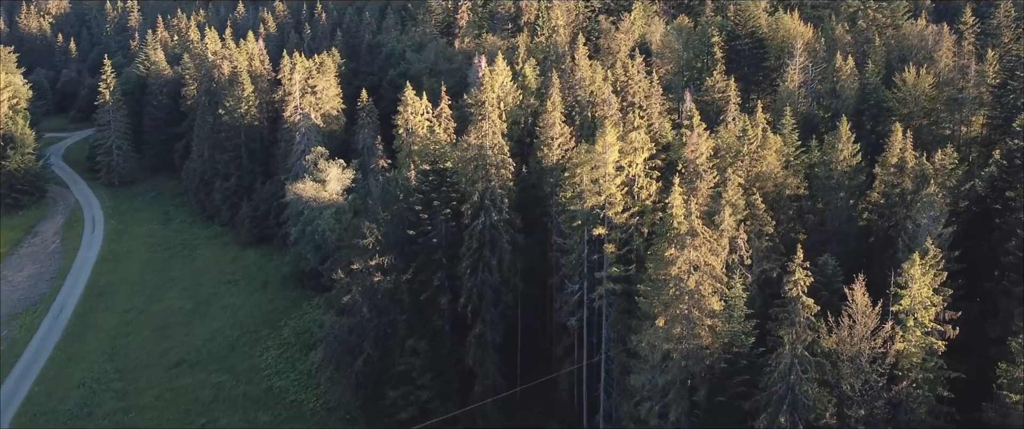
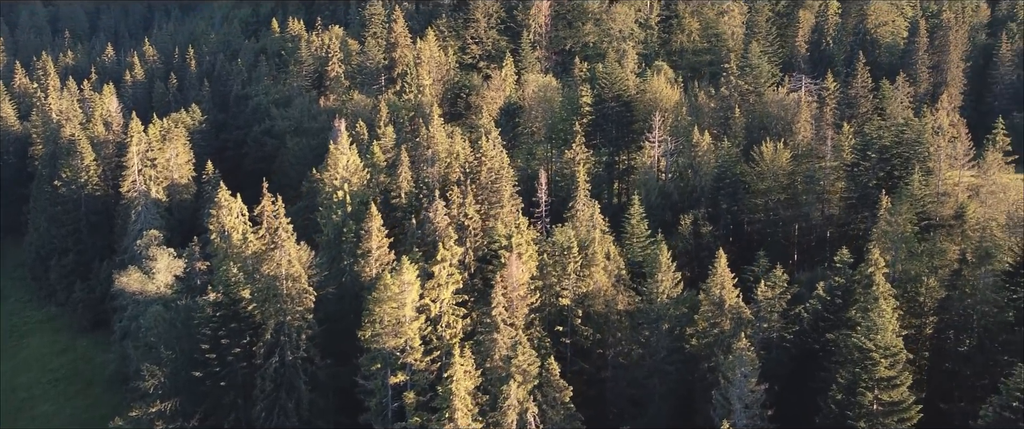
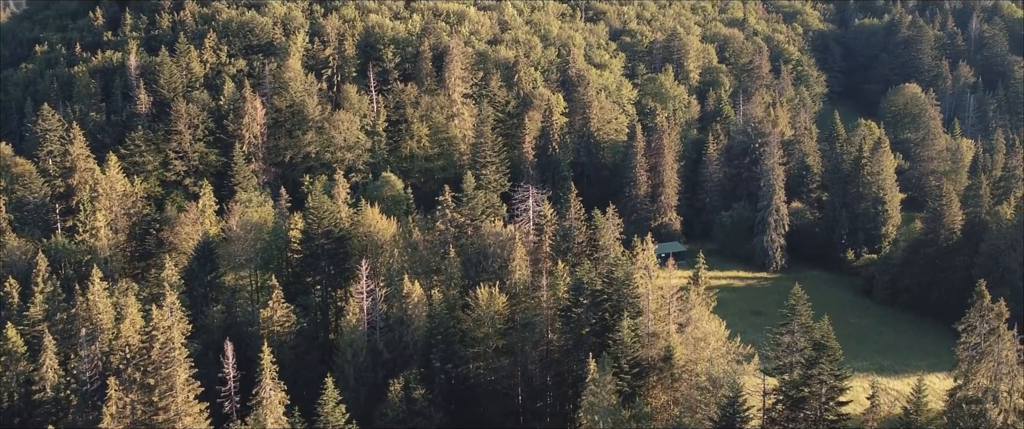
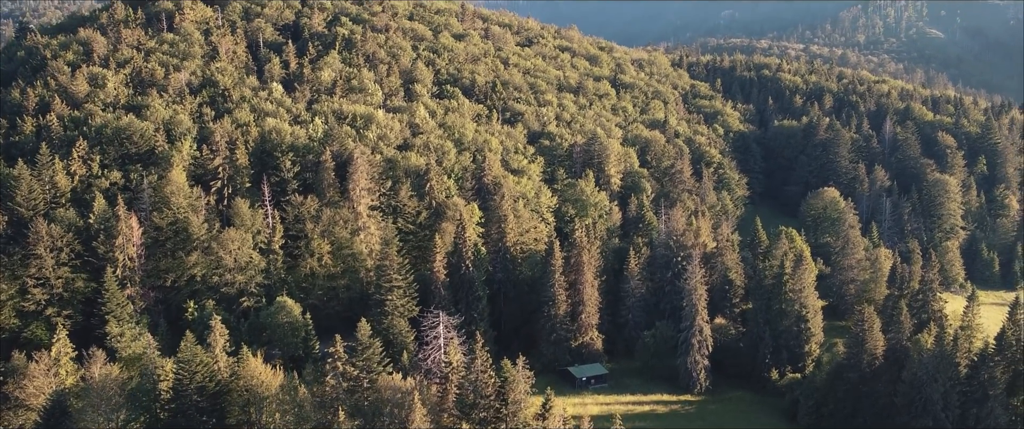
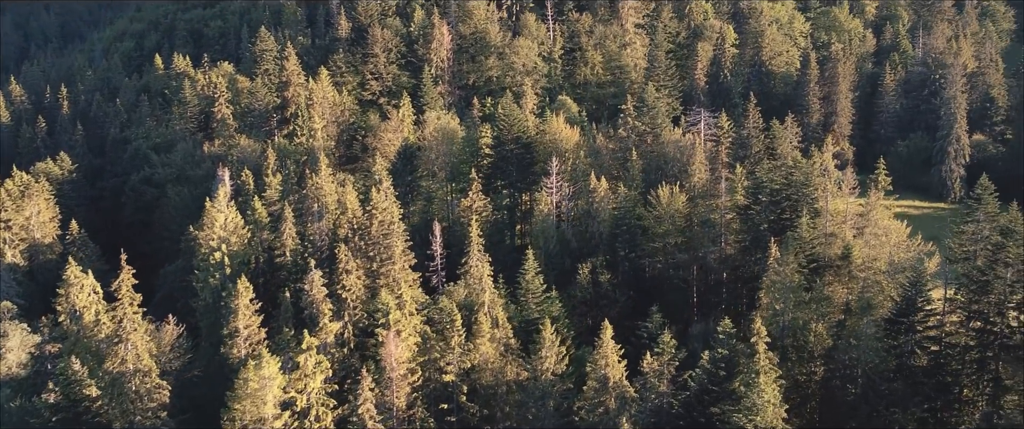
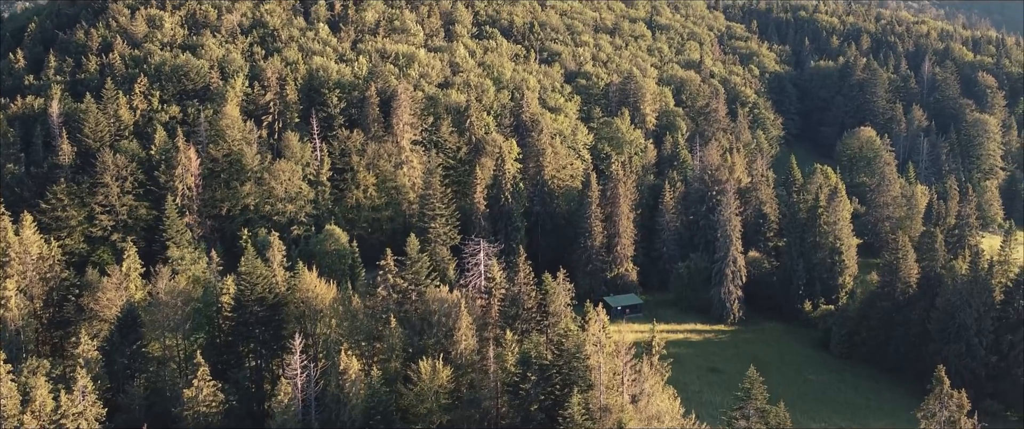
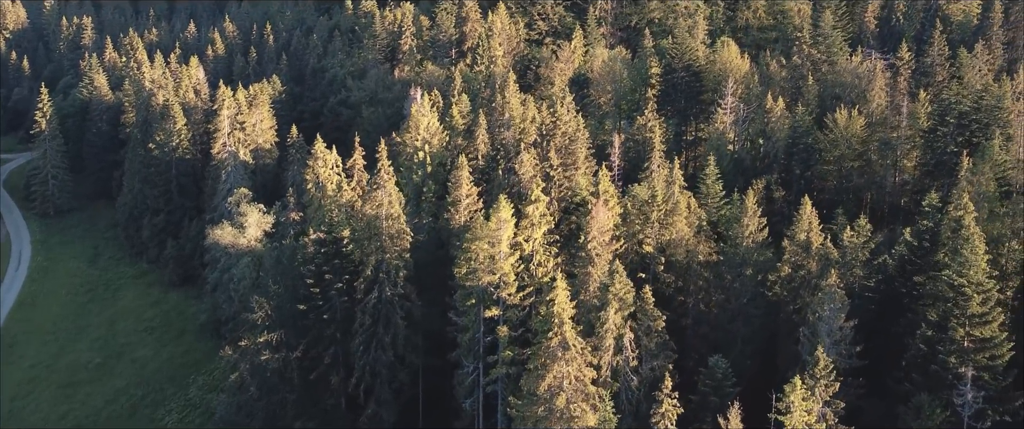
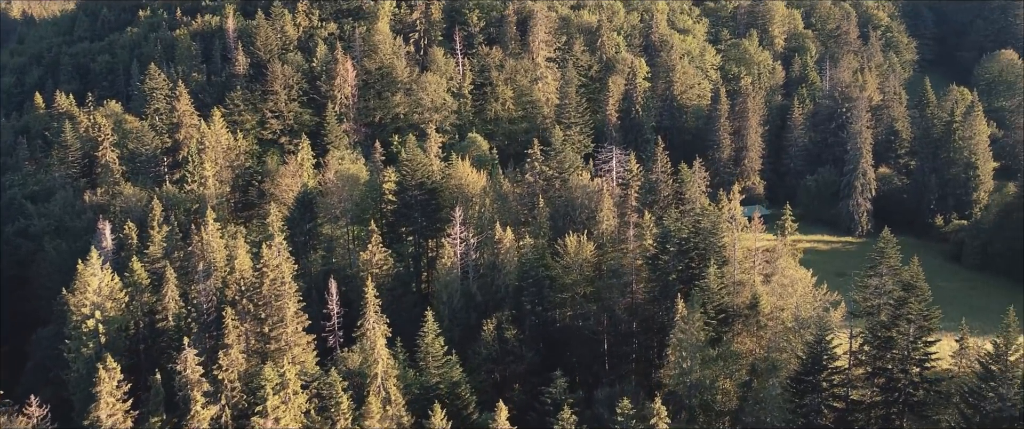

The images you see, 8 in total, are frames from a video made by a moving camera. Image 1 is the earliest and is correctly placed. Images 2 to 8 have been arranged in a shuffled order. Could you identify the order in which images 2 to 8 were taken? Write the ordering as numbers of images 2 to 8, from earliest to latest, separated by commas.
7, 2, 5, 8, 3, 6, 4
